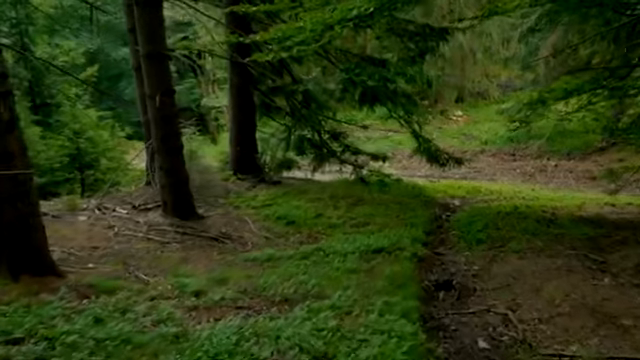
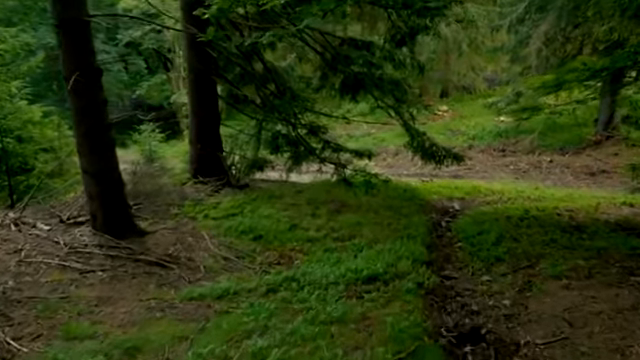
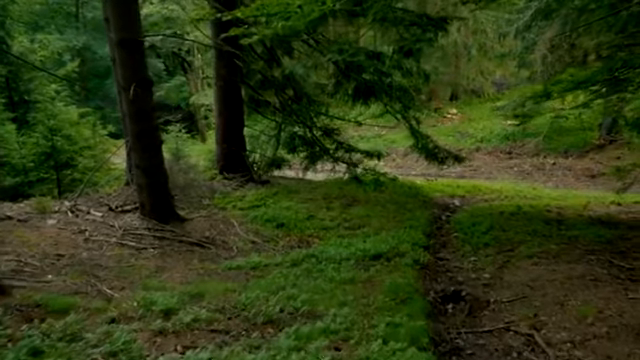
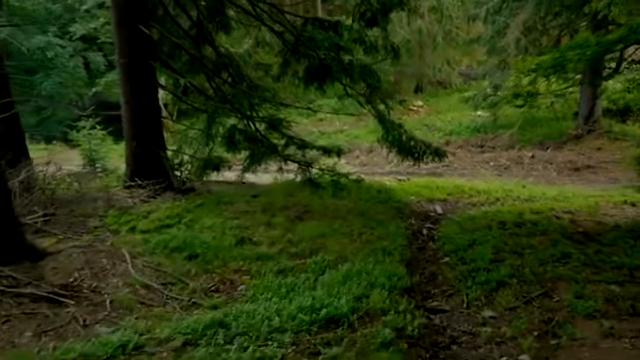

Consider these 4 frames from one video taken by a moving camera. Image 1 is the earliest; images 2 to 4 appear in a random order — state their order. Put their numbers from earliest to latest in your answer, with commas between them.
3, 2, 4
